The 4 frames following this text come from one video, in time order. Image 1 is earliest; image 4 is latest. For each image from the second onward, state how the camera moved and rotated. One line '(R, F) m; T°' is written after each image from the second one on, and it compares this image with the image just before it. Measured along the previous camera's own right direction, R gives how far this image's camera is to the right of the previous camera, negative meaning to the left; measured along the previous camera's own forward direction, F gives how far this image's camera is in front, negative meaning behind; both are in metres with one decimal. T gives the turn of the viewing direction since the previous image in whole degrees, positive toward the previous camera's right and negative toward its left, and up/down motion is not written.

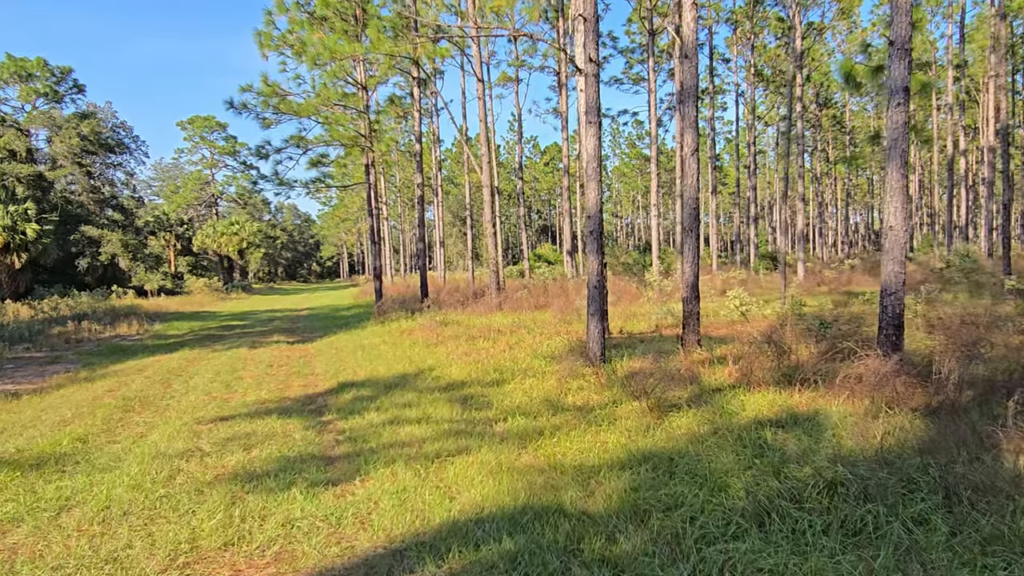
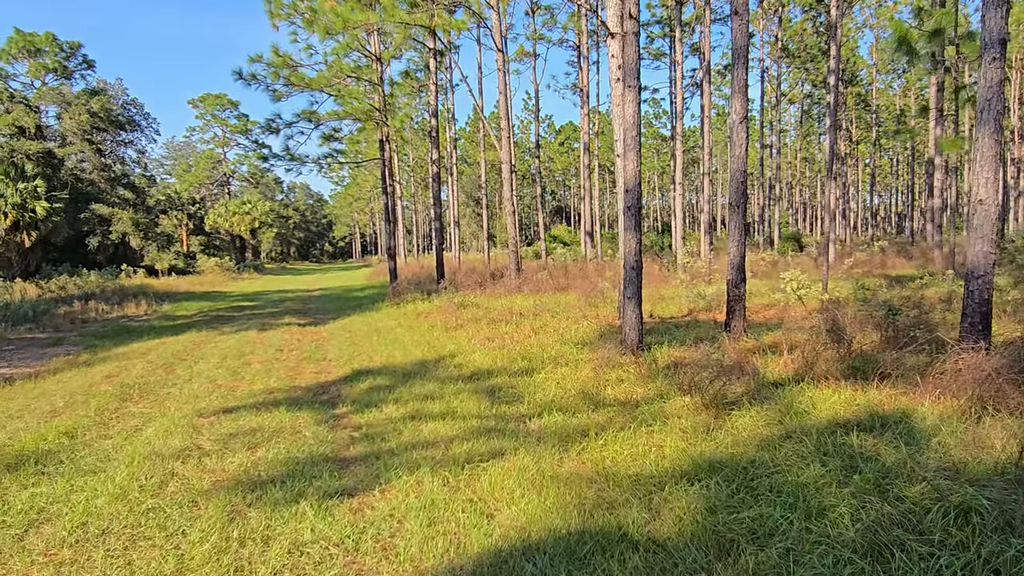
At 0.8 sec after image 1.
(-0.2, +0.6) m; -1°
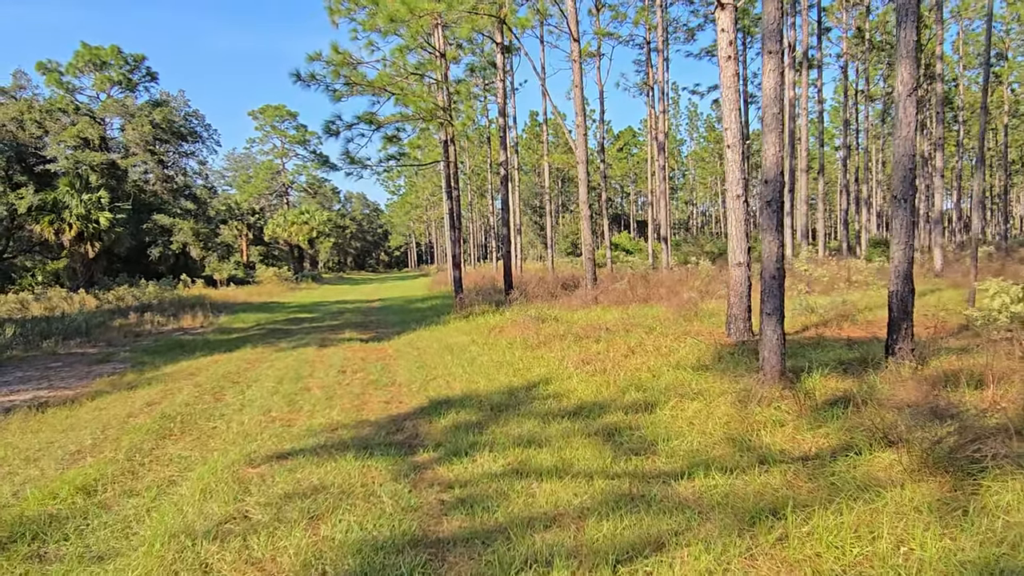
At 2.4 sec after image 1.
(-0.4, +1.2) m; -4°
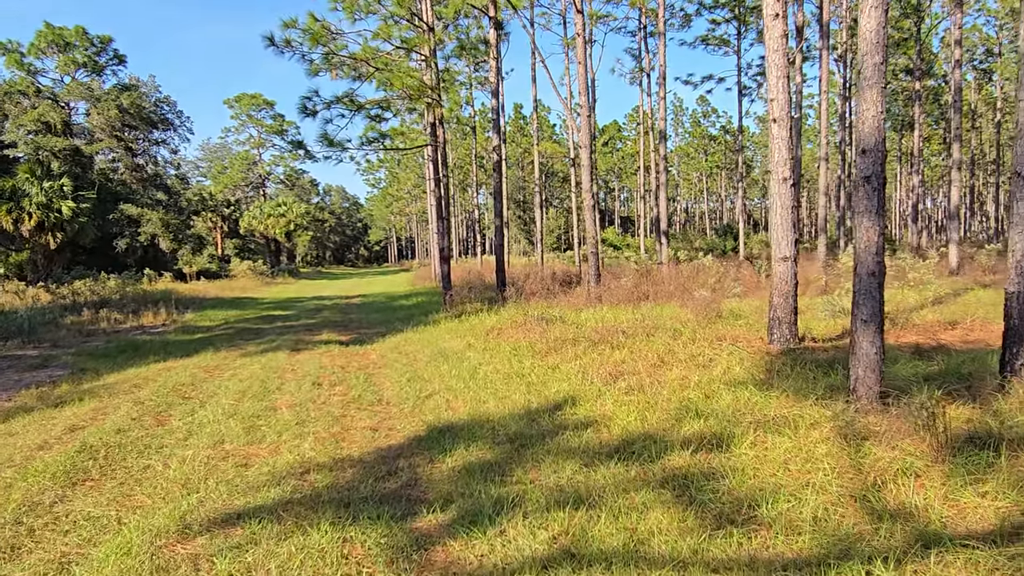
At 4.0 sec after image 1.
(-0.3, +1.2) m; +2°
